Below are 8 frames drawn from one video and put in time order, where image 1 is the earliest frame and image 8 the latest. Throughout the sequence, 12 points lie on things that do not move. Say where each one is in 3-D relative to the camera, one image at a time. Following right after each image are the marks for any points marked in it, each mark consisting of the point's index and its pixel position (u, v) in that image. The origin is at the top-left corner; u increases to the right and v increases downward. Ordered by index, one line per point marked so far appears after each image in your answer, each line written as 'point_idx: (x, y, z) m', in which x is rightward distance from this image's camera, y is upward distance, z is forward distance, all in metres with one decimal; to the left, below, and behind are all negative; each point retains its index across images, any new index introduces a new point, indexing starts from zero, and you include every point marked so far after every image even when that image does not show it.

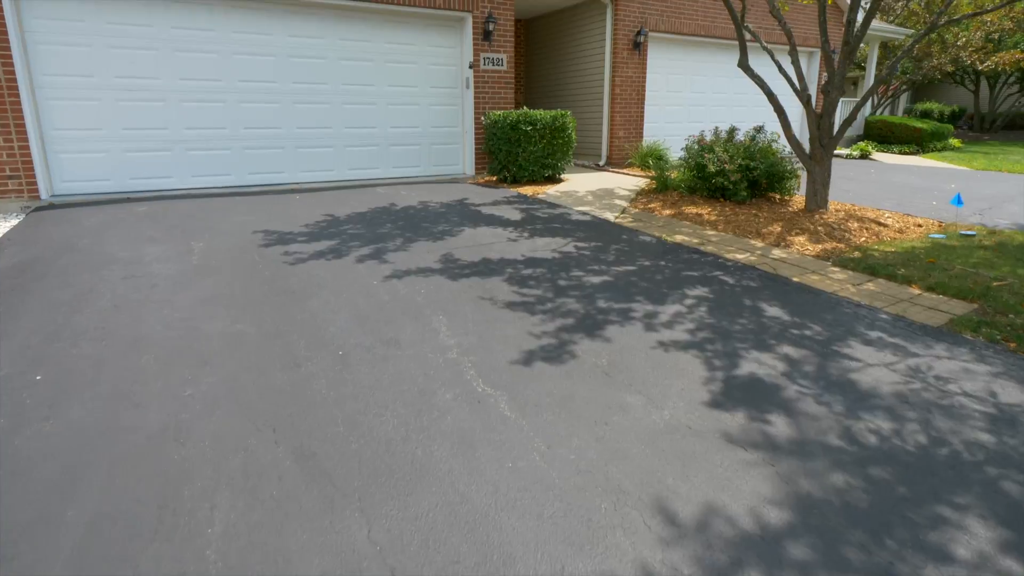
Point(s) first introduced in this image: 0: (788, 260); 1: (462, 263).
0: (+2.1, +0.2, +4.9) m
1: (-0.4, +0.2, +4.5) m
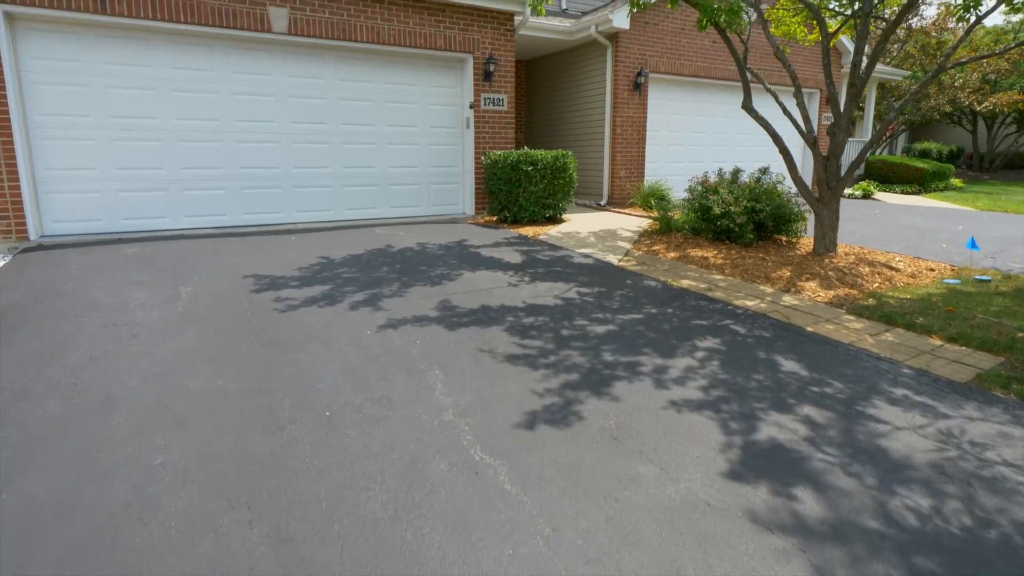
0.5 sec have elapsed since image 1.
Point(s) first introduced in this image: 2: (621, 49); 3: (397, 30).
0: (+2.1, -0.1, +4.7) m
1: (-0.4, -0.2, +4.3) m
2: (+1.7, +3.8, +10.2) m
3: (-1.5, +3.3, +8.2) m
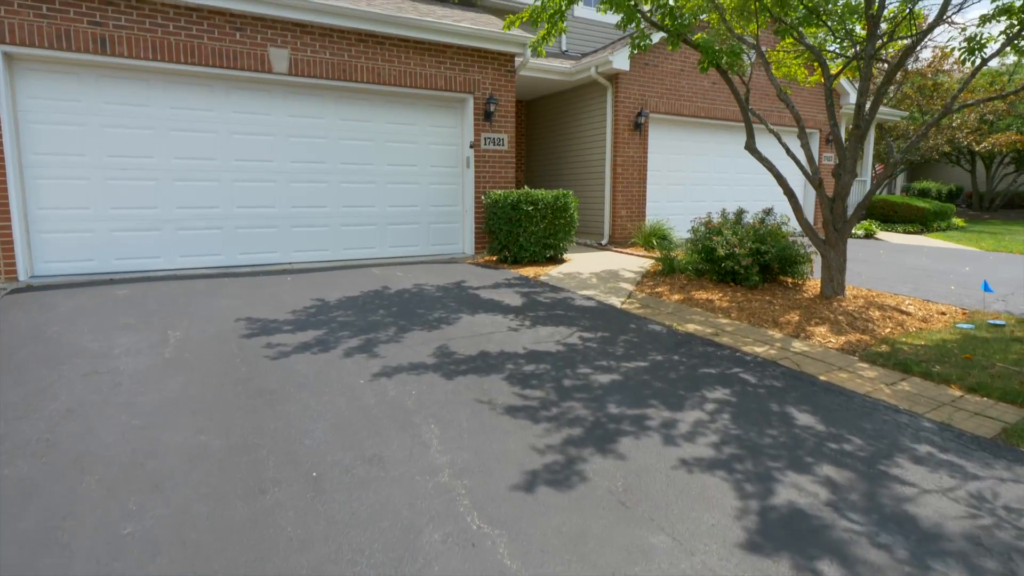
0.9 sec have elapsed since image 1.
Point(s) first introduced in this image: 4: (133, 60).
0: (+2.1, -0.5, +4.5) m
1: (-0.4, -0.5, +4.2) m
2: (+1.7, +3.2, +10.2) m
3: (-1.5, +2.8, +8.3) m
4: (-4.0, +2.4, +6.8) m
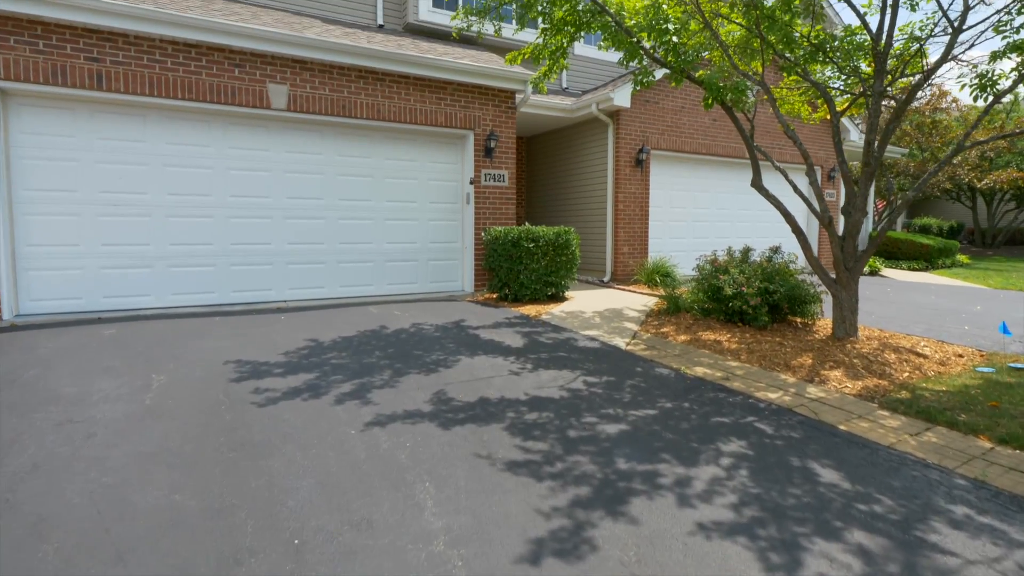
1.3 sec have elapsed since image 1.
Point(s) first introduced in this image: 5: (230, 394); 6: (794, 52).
0: (+2.1, -0.7, +4.3) m
1: (-0.3, -0.7, +3.9) m
2: (+1.7, +2.6, +10.2) m
3: (-1.5, +2.3, +8.2) m
4: (-4.0, +2.0, +6.7) m
5: (-1.8, -0.7, +4.1) m
6: (+2.6, +2.2, +5.9) m
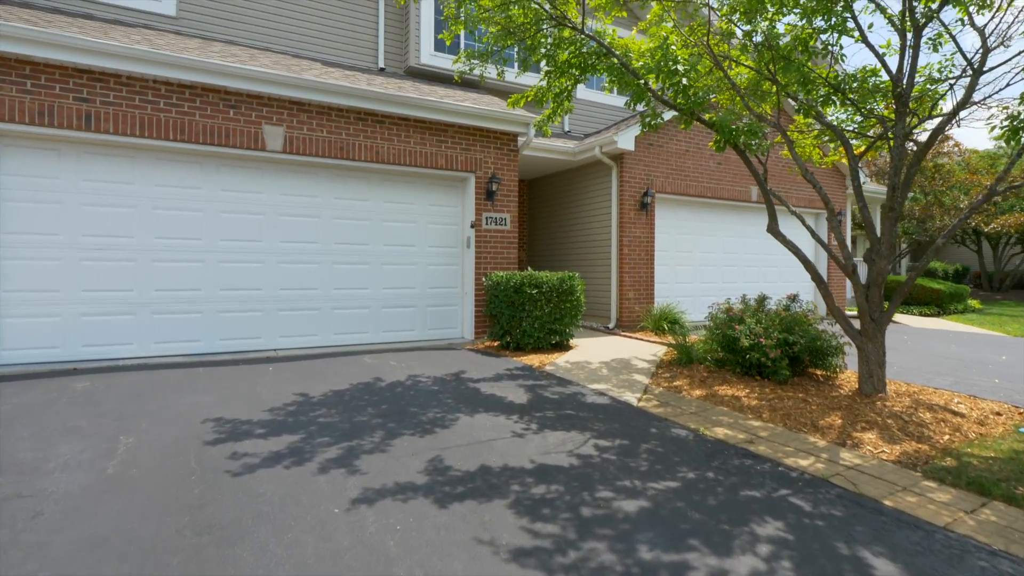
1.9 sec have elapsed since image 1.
0: (+2.1, -1.1, +3.9) m
1: (-0.3, -1.0, +3.5) m
2: (+1.8, +1.8, +10.0) m
3: (-1.4, +1.7, +8.0) m
4: (-4.0, +1.5, +6.5) m
5: (-1.8, -1.0, +3.7) m
6: (+2.6, +1.7, +5.7) m
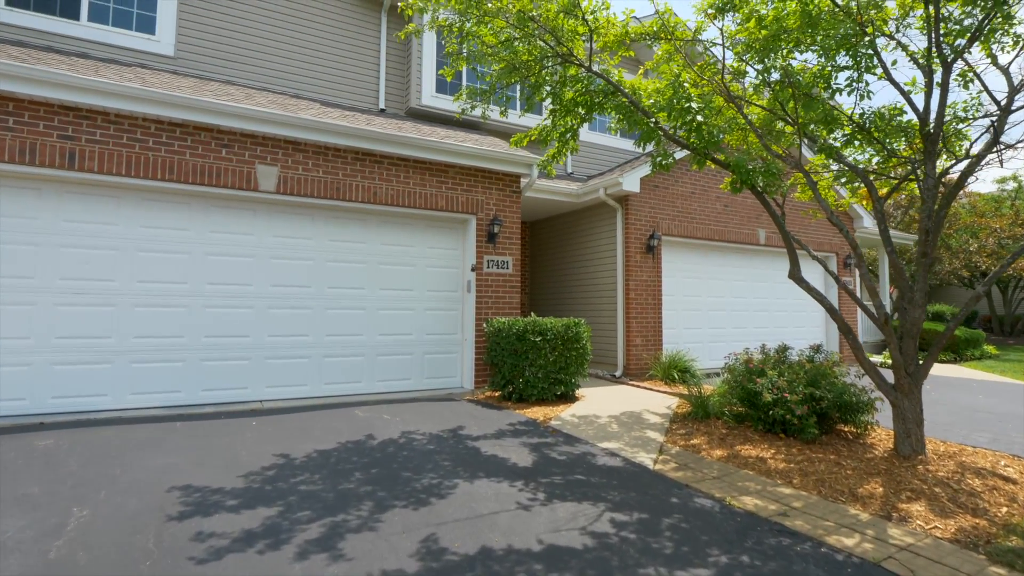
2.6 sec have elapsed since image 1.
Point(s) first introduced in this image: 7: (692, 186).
0: (+2.2, -1.4, +3.4) m
1: (-0.3, -1.3, +3.1) m
2: (+1.8, +1.2, +9.7) m
3: (-1.4, +1.2, +7.7) m
4: (-3.9, +1.1, +6.2) m
5: (-1.8, -1.3, +3.2) m
6: (+2.7, +1.3, +5.4) m
7: (+3.0, +1.7, +10.6) m
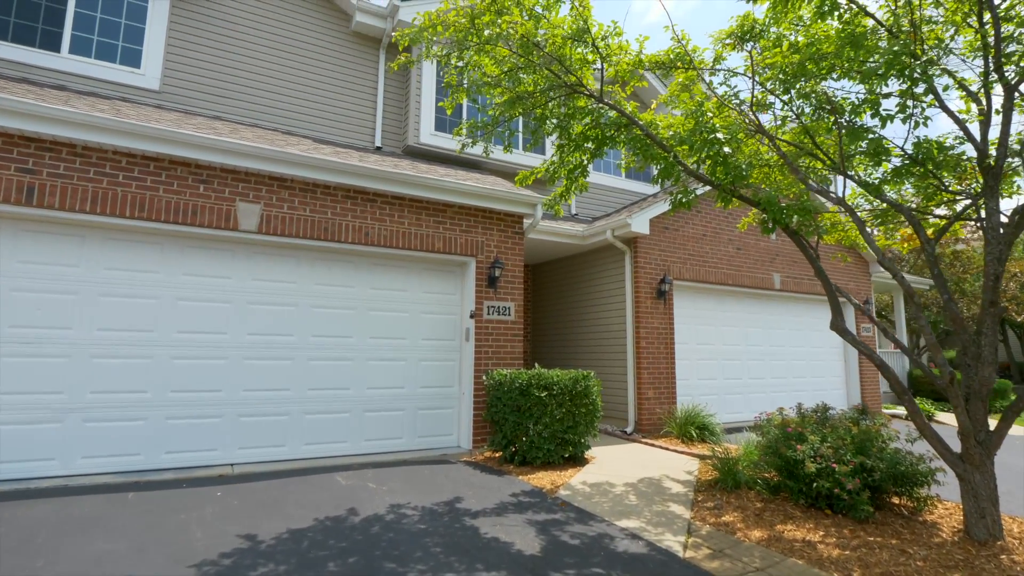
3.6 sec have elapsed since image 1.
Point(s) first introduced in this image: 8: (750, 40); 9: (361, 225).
0: (+2.2, -1.6, +2.6) m
1: (-0.3, -1.5, +2.3) m
2: (+1.8, +0.5, +9.1) m
3: (-1.4, +0.6, +7.1) m
4: (-3.9, +0.7, +5.6) m
5: (-1.7, -1.5, +2.5) m
6: (+2.7, +0.9, +4.8) m
7: (+3.0, +0.9, +10.0) m
8: (+2.1, +2.1, +5.5) m
9: (-1.6, +0.7, +6.9) m
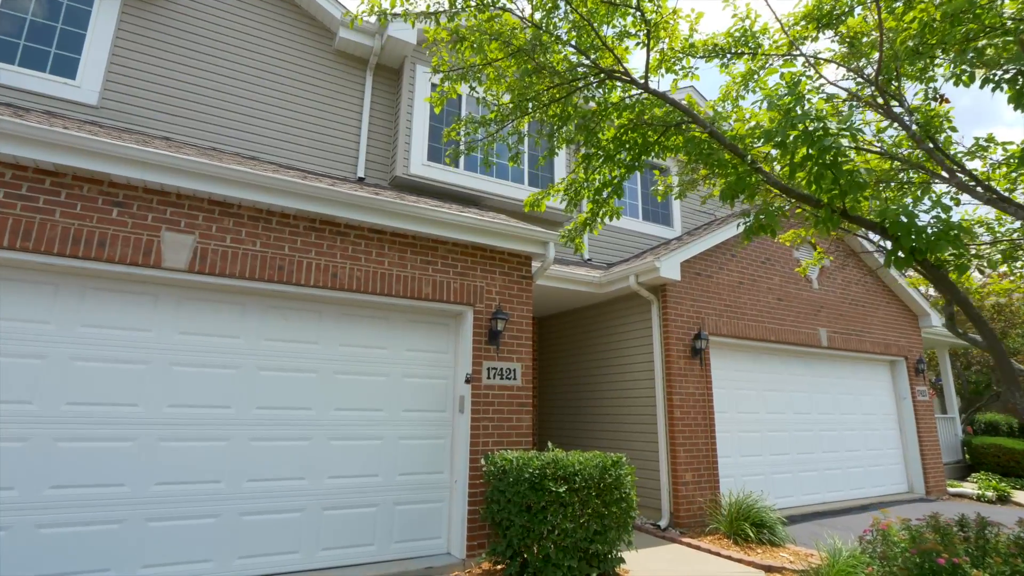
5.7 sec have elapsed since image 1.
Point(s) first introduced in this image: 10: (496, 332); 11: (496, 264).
0: (+2.2, -1.7, +0.9) m
1: (-0.2, -1.6, +0.6) m
2: (+1.9, -0.2, +7.6) m
3: (-1.3, +0.1, +5.6) m
4: (-3.8, +0.3, +4.1) m
5: (-1.7, -1.6, +0.8) m
6: (+2.8, +0.6, +3.3) m
7: (+3.1, +0.2, +8.5) m
8: (+2.1, +1.8, +4.2) m
9: (-1.6, +0.2, +5.4) m
10: (-0.1, -0.4, +6.1) m
11: (-0.1, +0.2, +6.3) m
